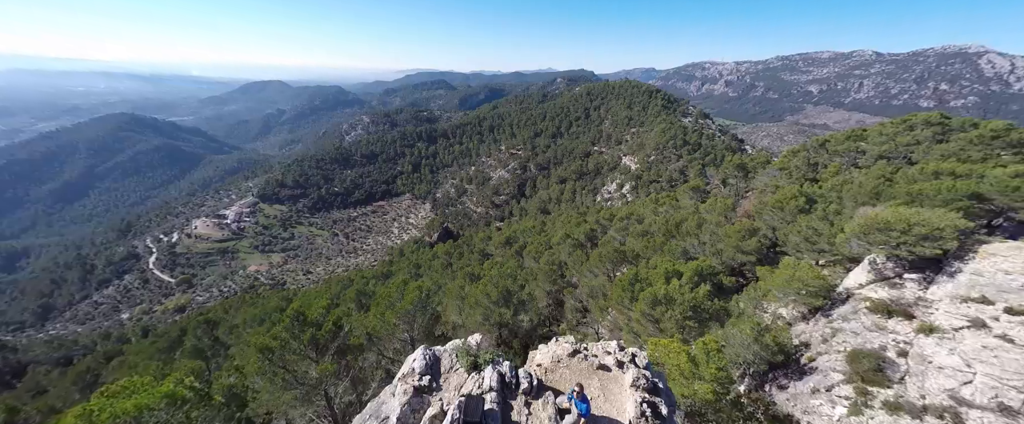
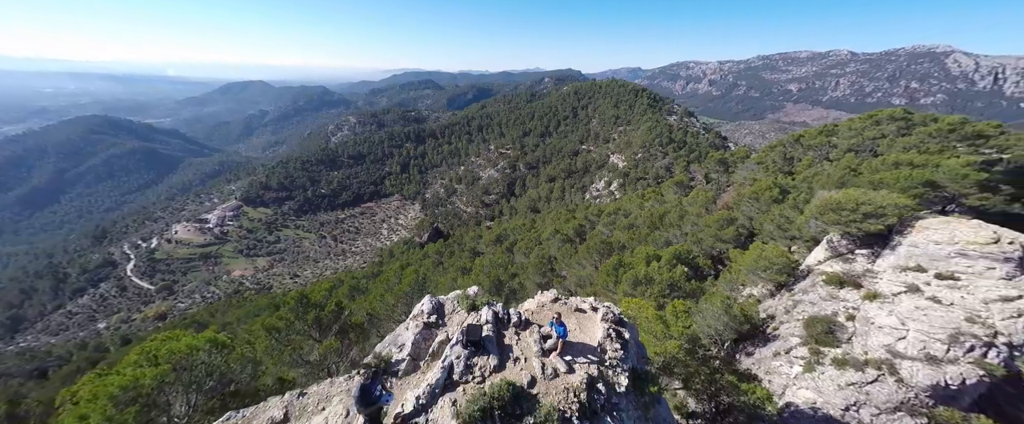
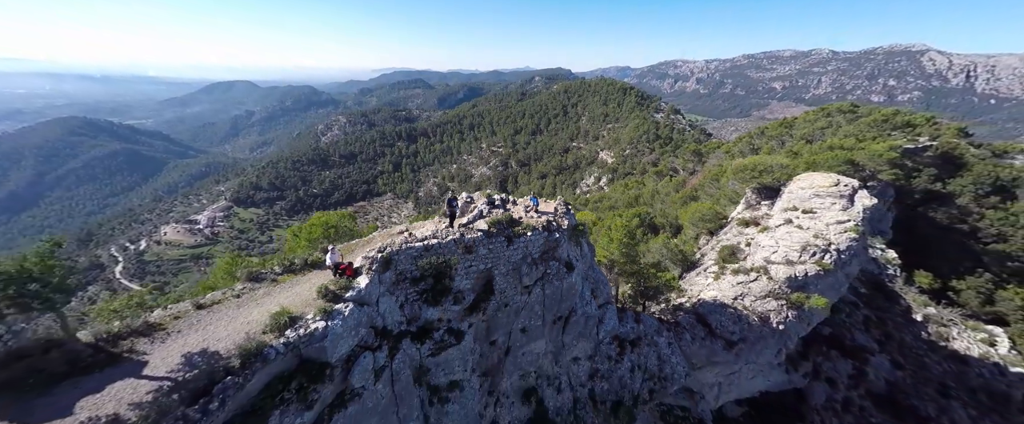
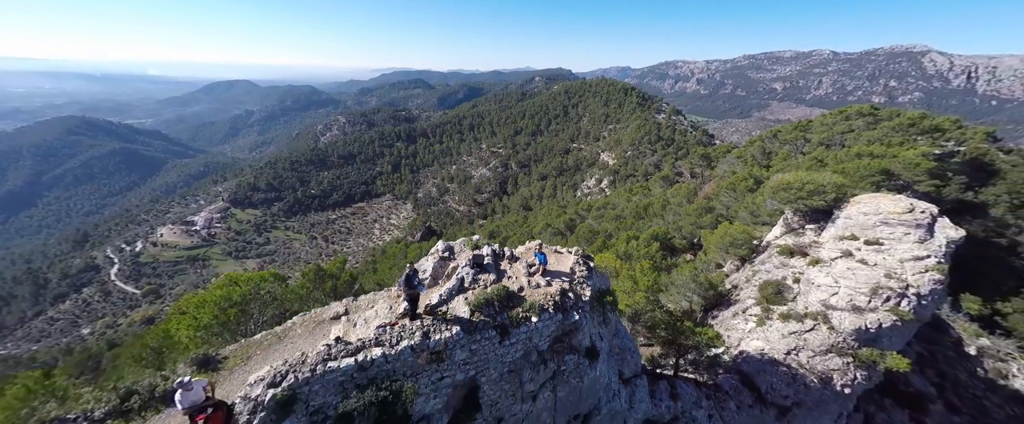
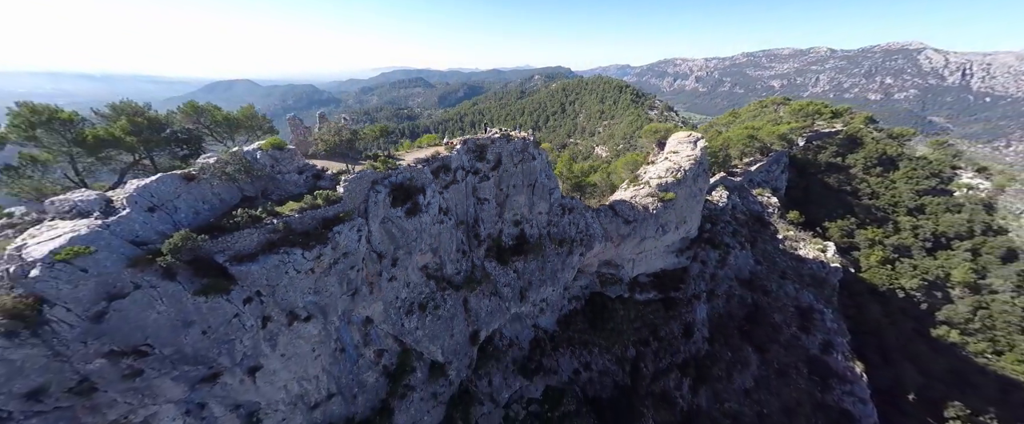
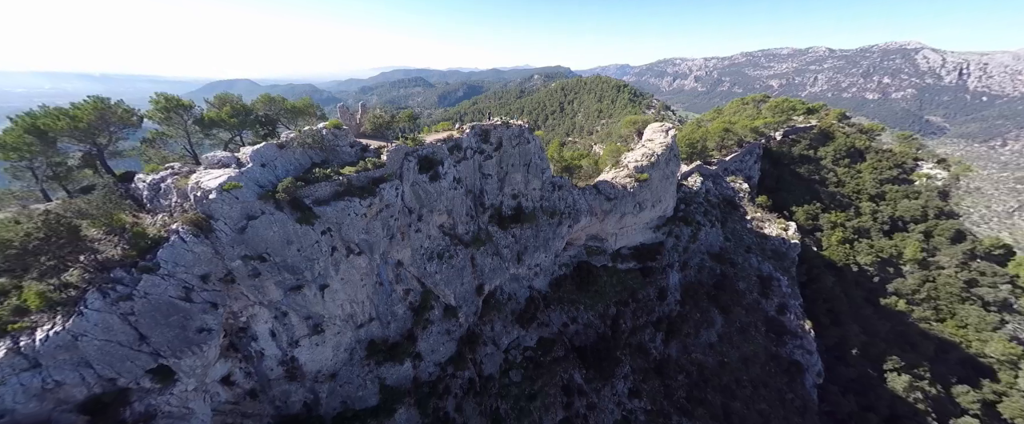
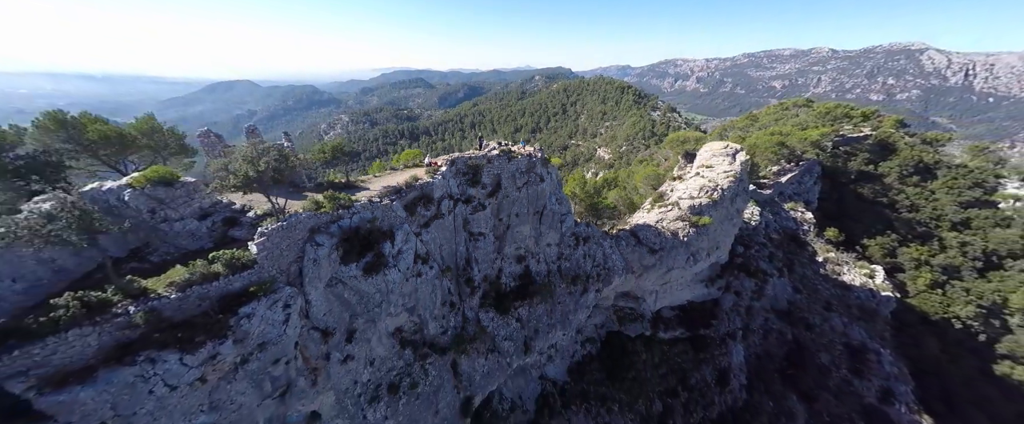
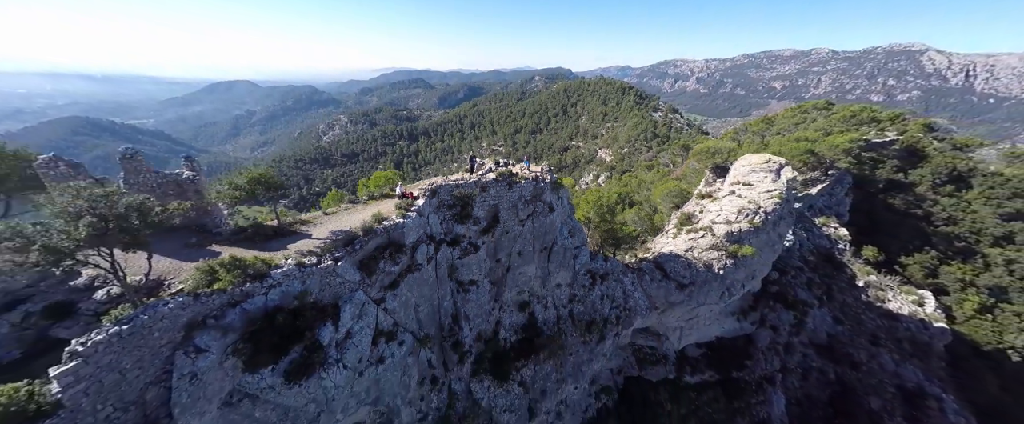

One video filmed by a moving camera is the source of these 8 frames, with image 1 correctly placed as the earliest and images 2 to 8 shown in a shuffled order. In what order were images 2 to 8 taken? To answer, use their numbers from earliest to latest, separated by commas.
2, 4, 3, 8, 7, 5, 6
